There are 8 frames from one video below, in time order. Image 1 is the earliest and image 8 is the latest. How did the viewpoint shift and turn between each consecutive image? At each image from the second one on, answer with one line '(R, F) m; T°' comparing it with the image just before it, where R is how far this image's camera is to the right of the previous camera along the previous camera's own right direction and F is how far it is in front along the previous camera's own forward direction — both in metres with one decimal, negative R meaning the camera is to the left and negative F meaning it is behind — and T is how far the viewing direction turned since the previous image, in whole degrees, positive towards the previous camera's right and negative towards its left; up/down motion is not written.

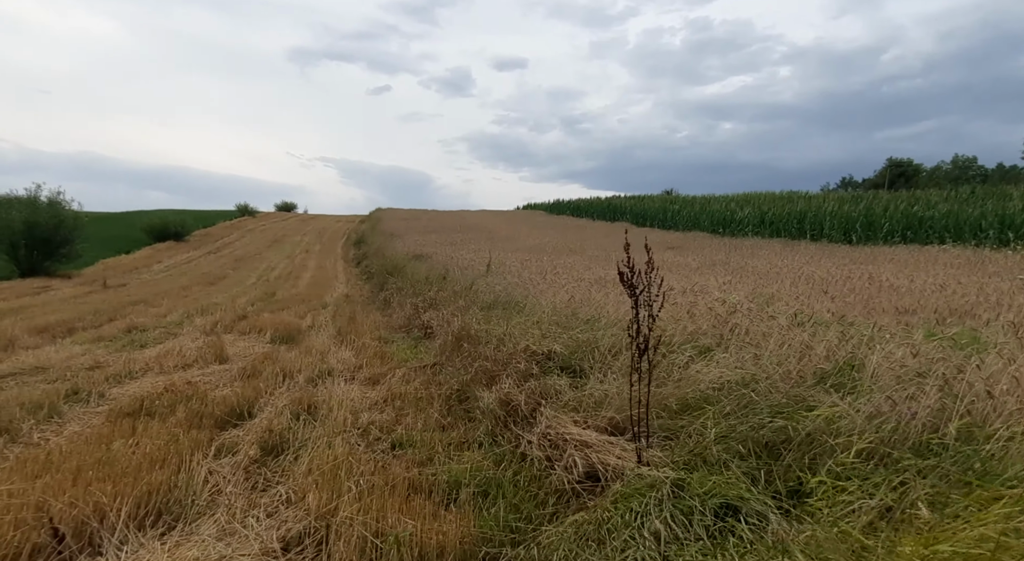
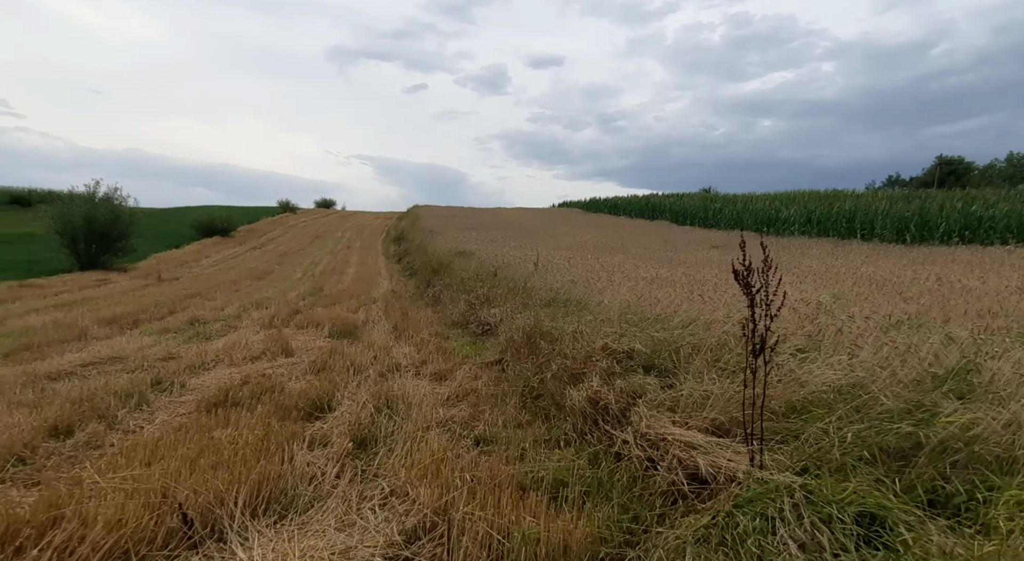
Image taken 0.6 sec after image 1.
(-0.4, 0.0) m; -3°
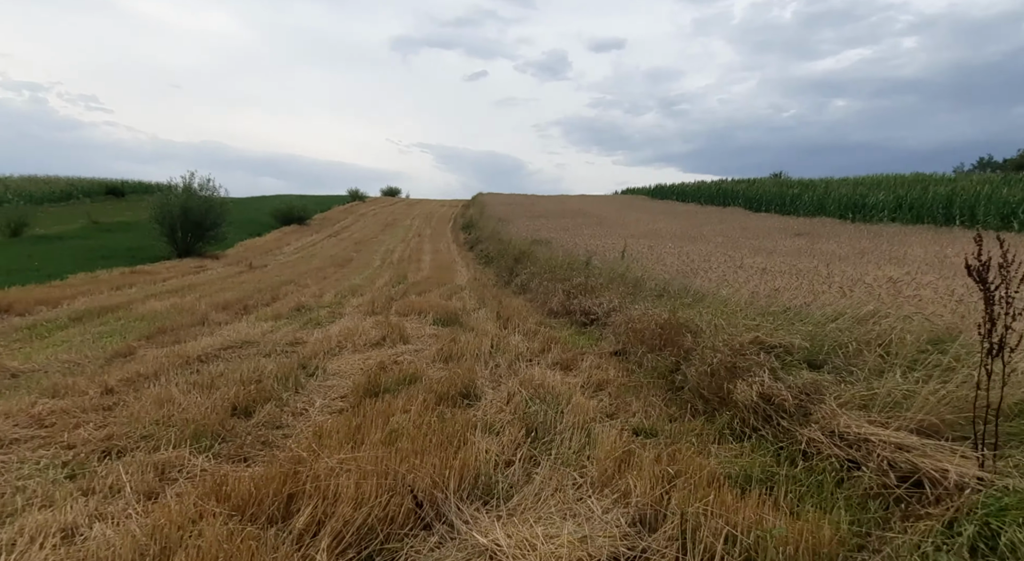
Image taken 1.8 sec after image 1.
(-0.7, 0.0) m; -5°
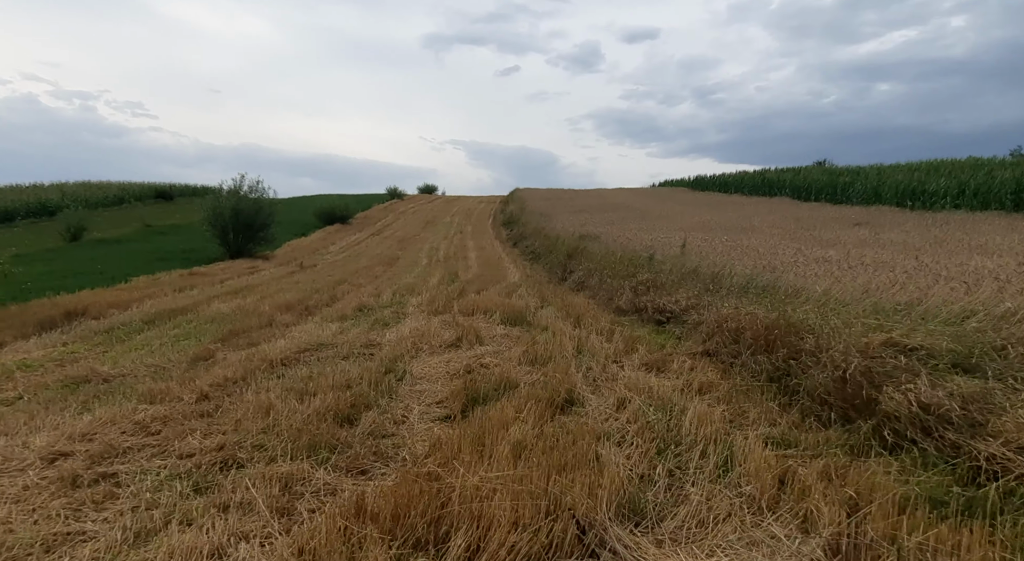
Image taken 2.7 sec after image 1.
(-0.6, +0.2) m; -3°
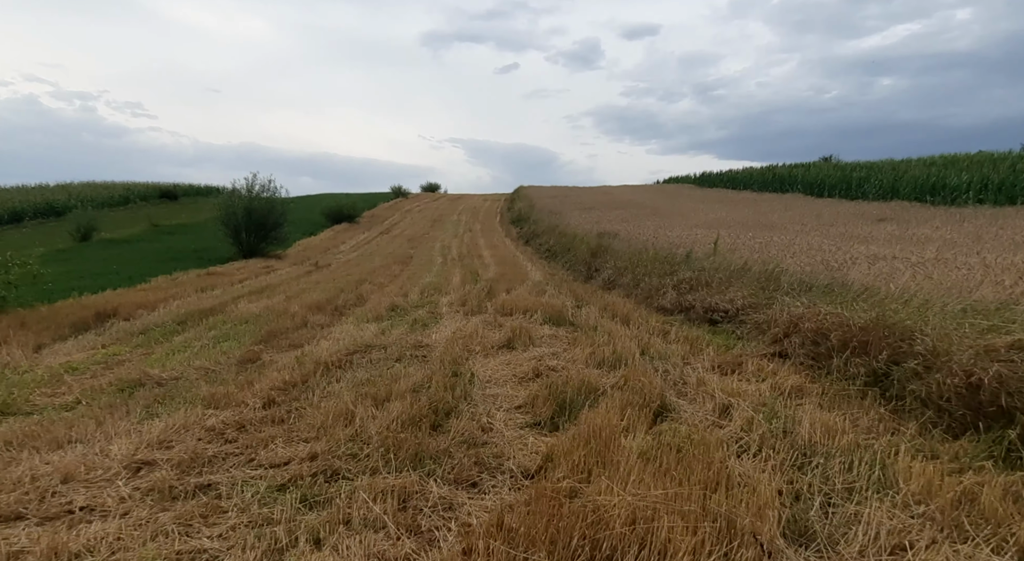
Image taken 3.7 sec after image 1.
(-0.7, +0.2) m; 0°
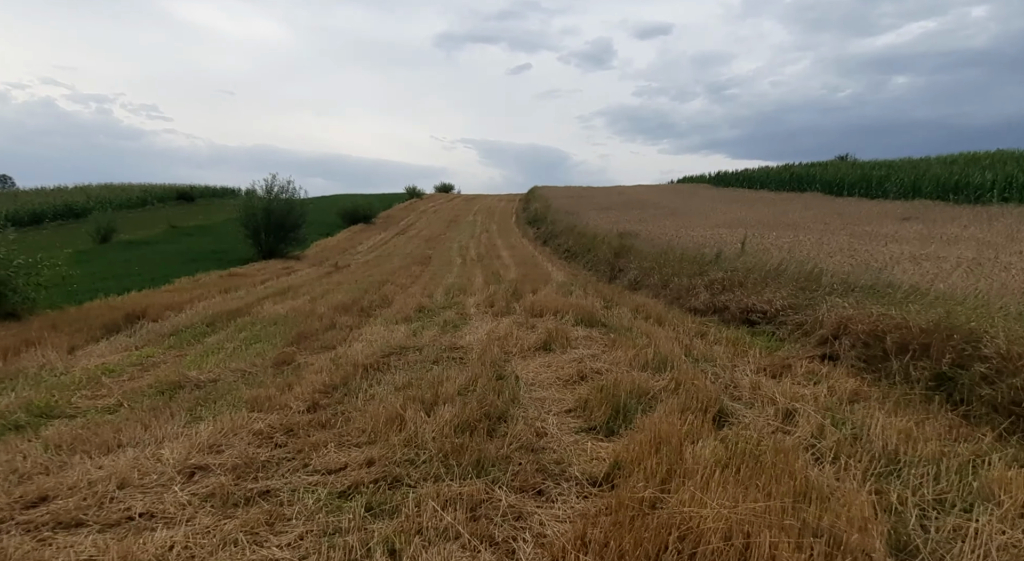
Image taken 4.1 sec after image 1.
(-0.3, +0.1) m; -1°
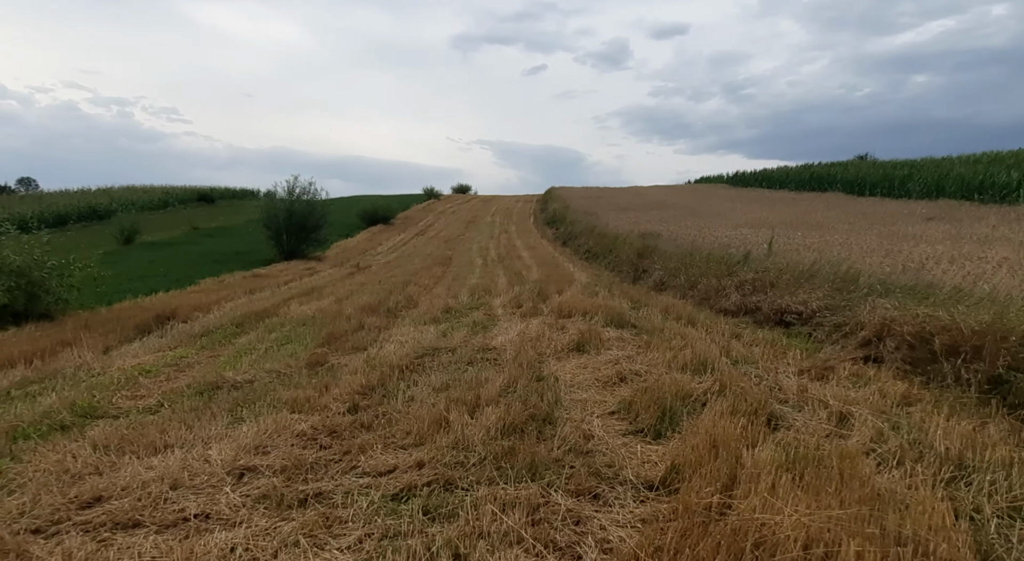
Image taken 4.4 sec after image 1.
(-0.2, 0.0) m; -1°
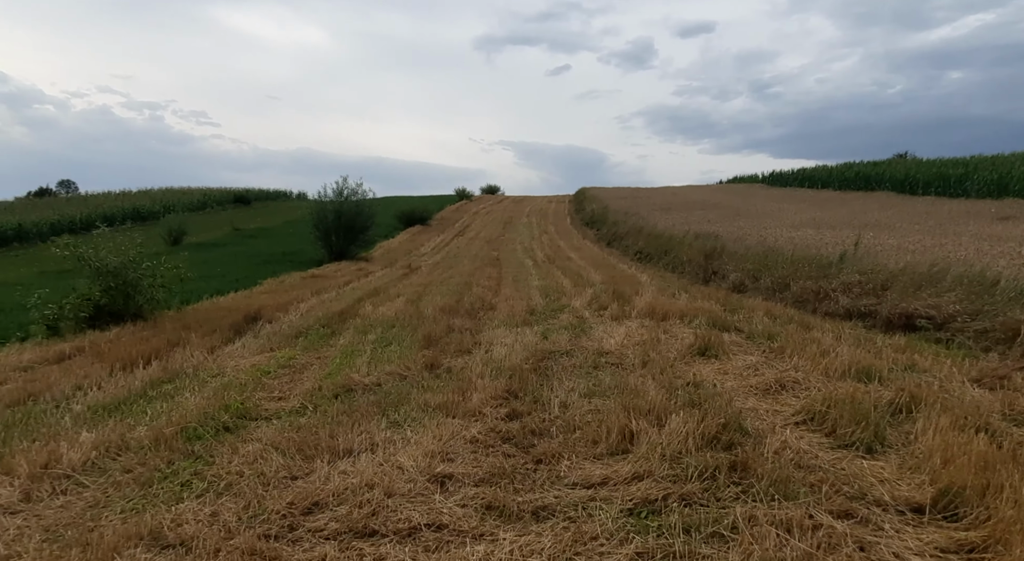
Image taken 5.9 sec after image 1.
(-1.2, +0.2) m; -2°
